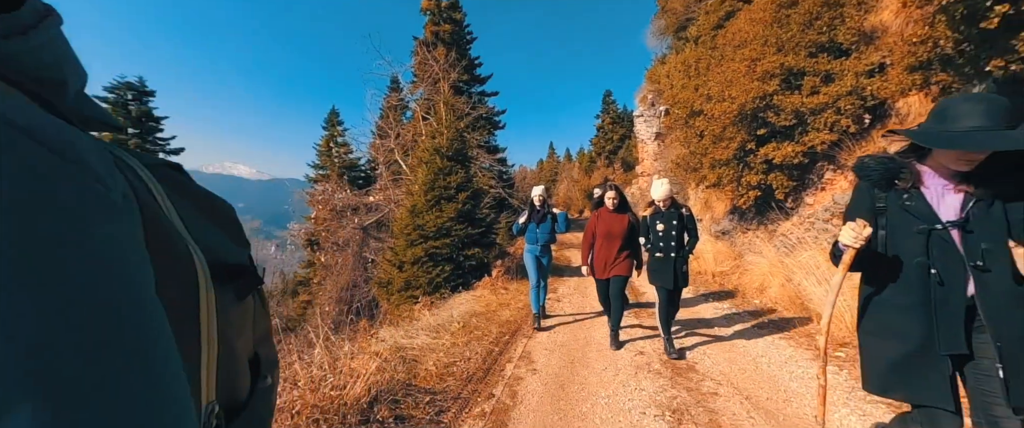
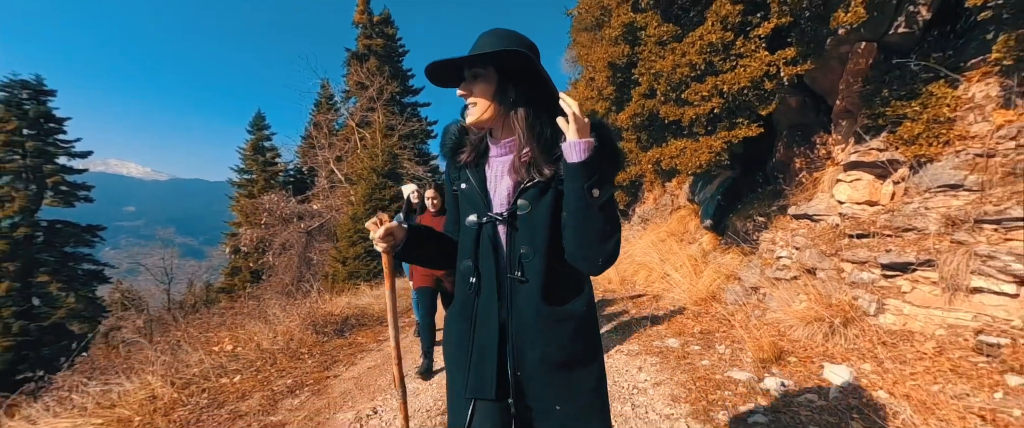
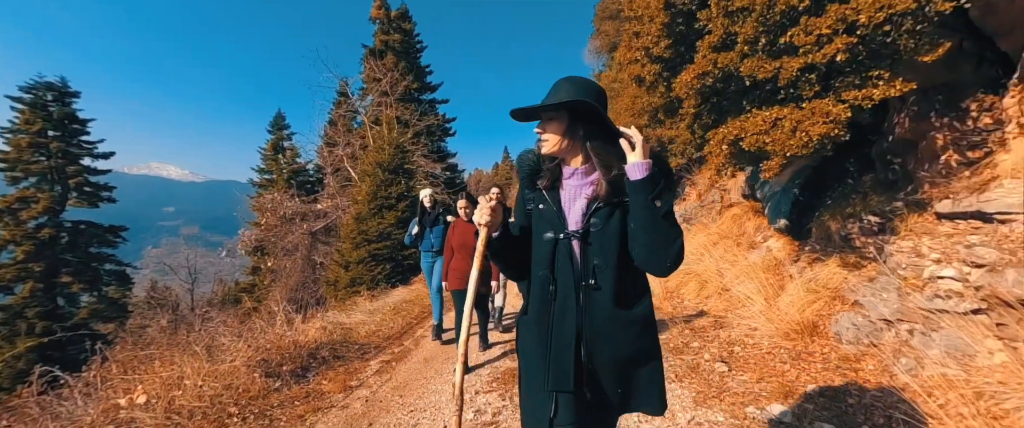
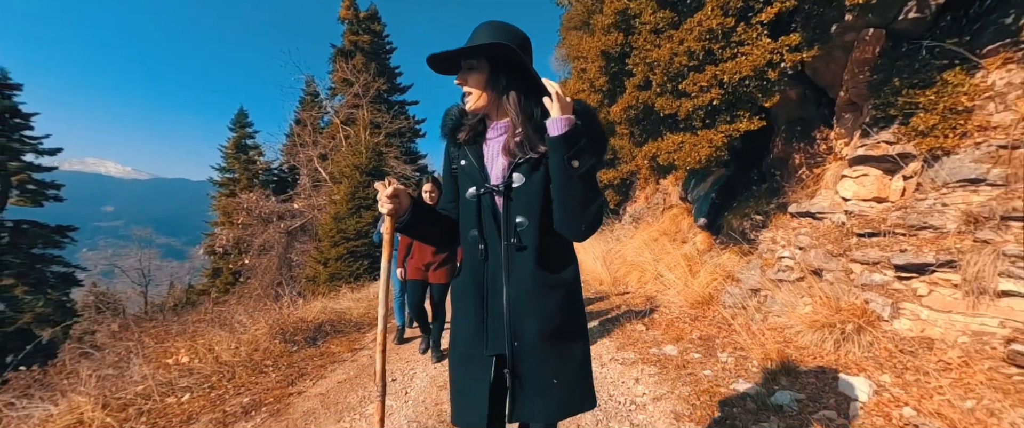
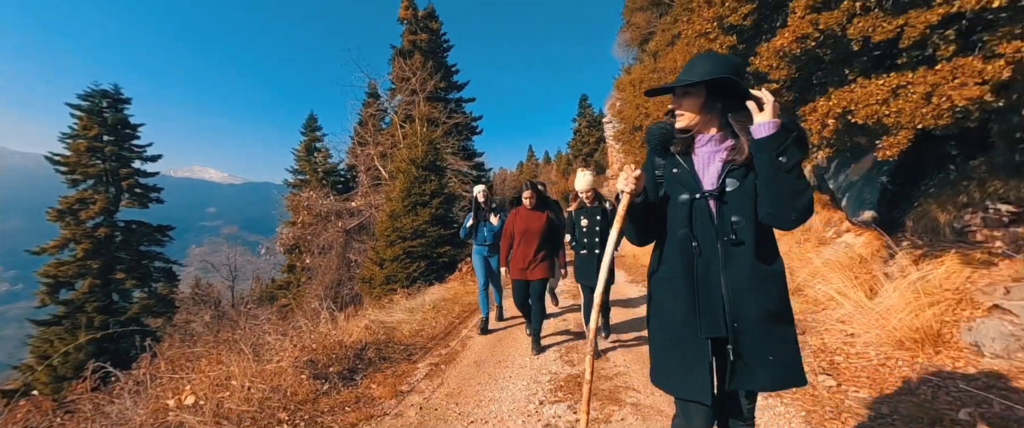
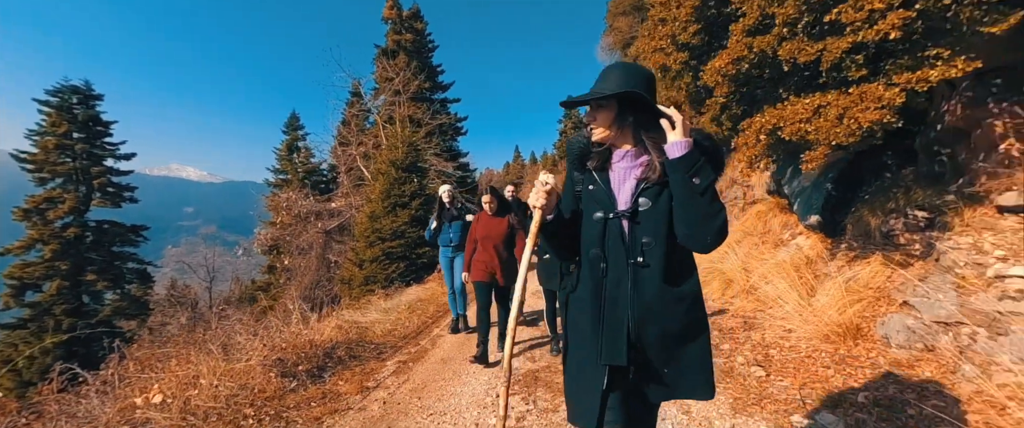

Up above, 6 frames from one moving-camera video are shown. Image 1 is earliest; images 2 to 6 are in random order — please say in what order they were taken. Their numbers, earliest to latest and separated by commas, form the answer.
5, 6, 3, 4, 2
